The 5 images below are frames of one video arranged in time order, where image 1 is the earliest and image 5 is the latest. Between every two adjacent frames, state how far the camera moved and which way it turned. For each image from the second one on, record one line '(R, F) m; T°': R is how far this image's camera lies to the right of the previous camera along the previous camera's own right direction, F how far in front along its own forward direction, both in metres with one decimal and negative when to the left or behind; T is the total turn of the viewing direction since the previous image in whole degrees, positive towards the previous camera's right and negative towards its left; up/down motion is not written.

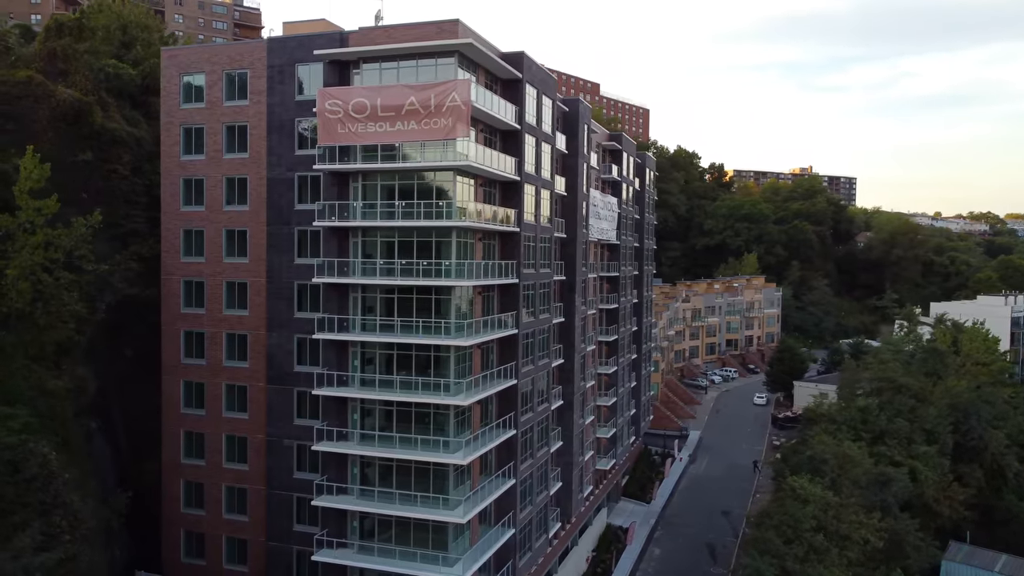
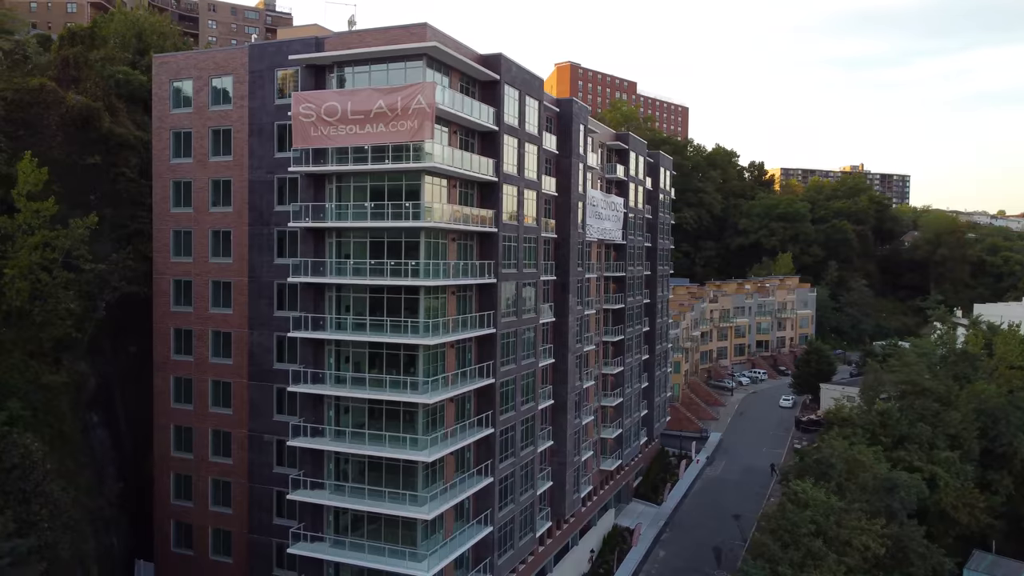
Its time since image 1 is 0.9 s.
(+2.8, -0.1) m; -3°
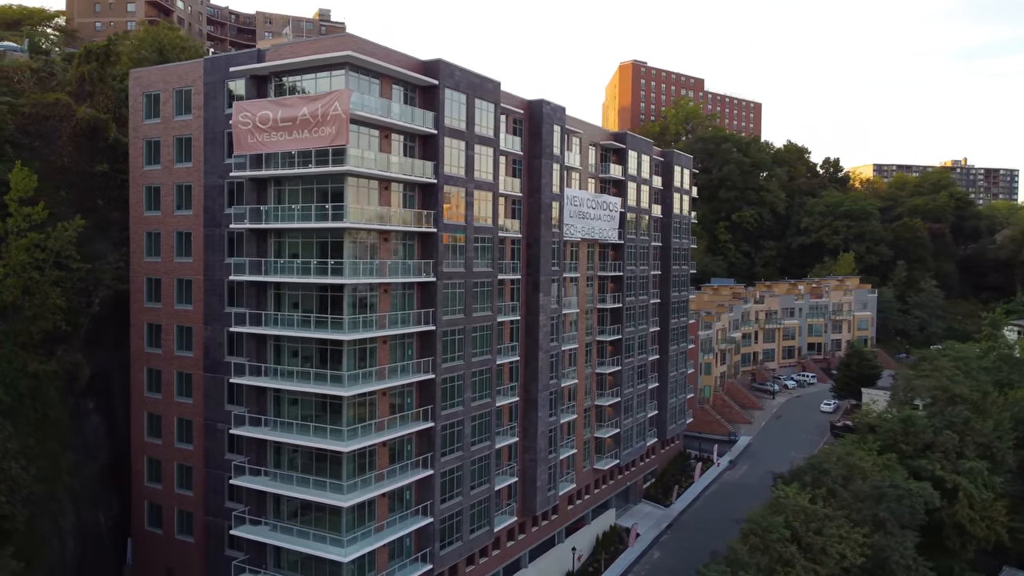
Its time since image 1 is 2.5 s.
(+6.2, -0.4) m; -6°
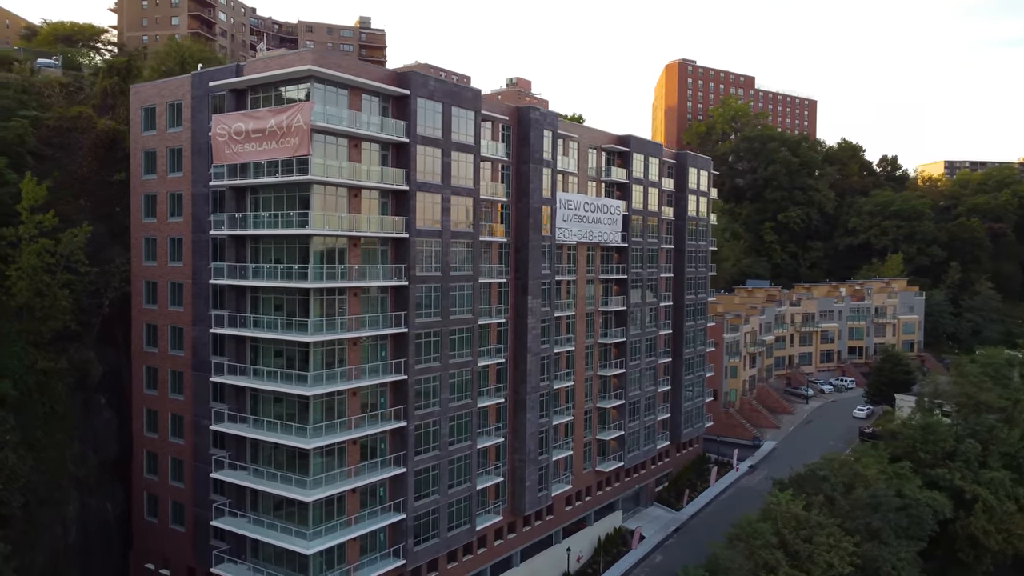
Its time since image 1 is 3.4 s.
(+3.9, -0.5) m; -4°
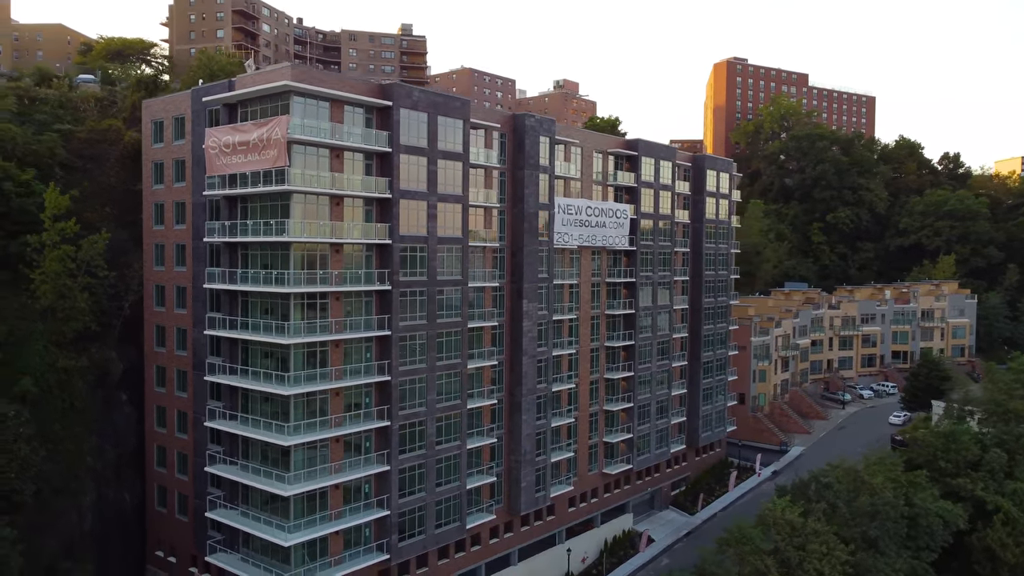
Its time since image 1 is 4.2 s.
(+3.6, -0.7) m; -4°
